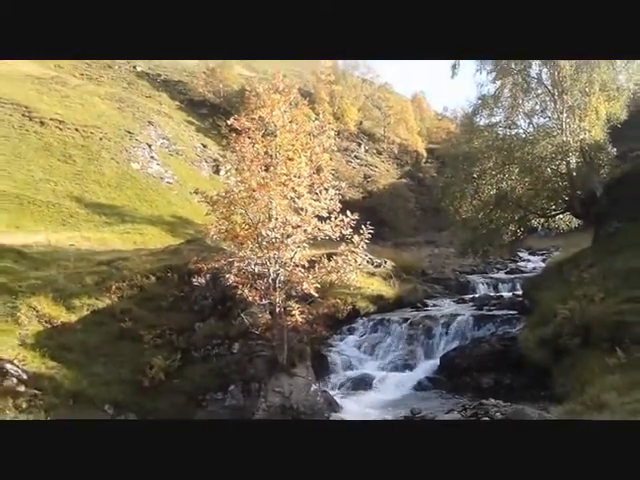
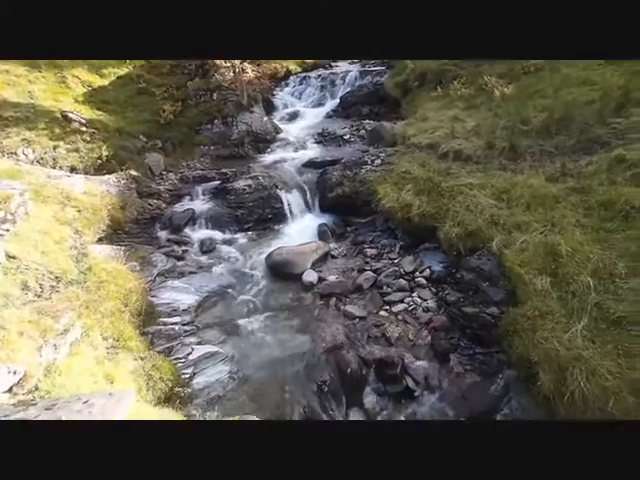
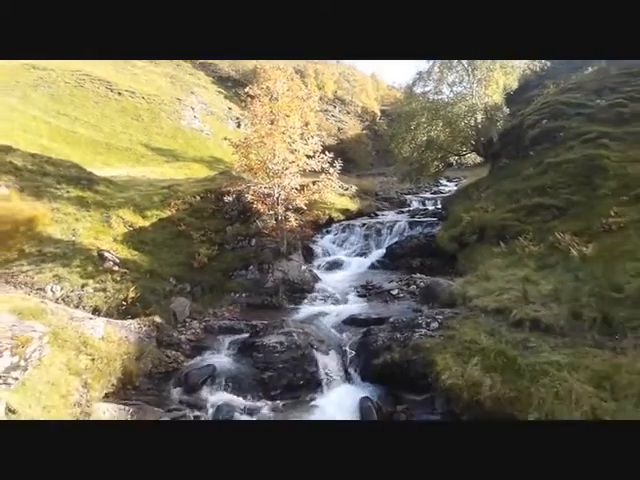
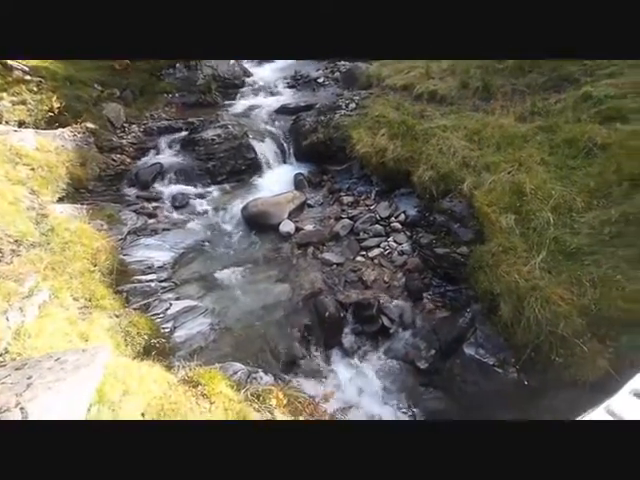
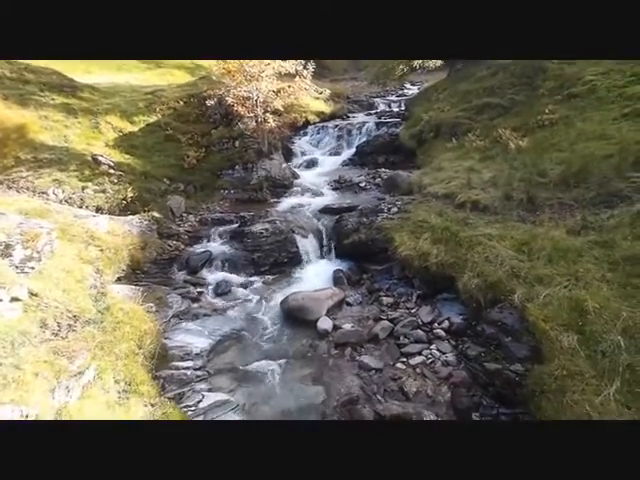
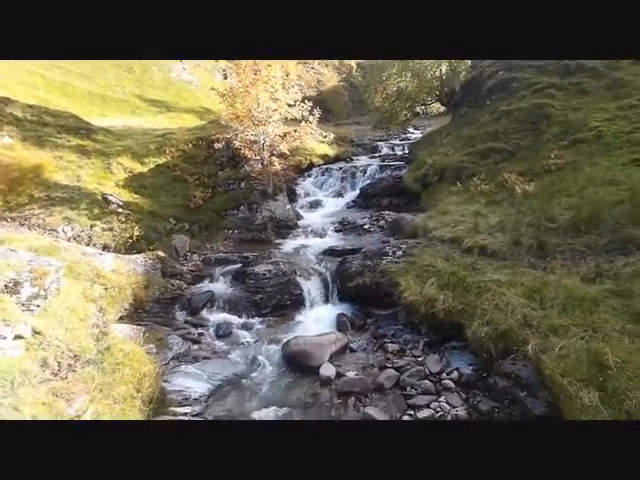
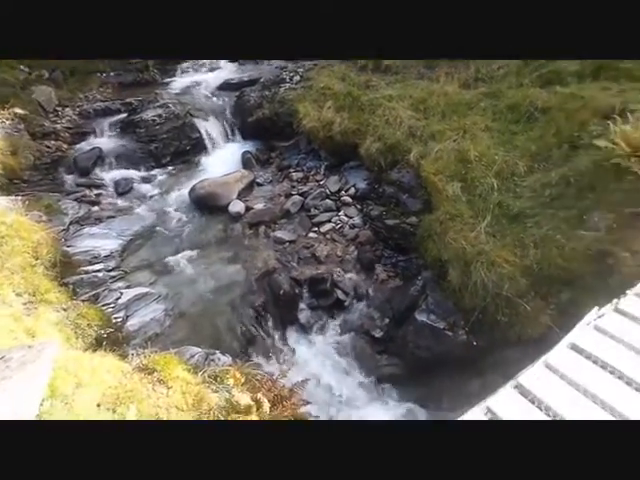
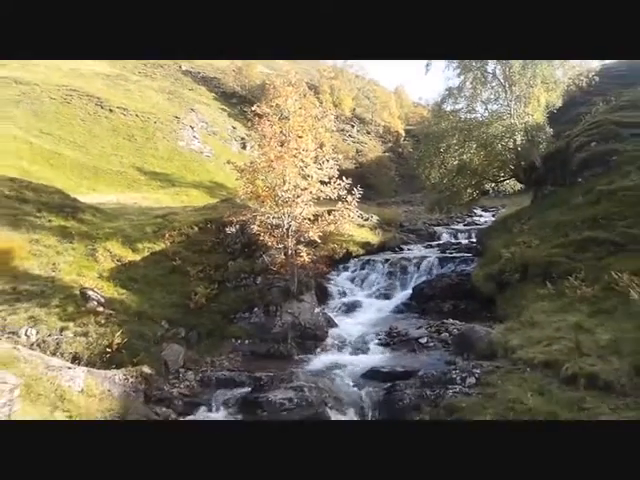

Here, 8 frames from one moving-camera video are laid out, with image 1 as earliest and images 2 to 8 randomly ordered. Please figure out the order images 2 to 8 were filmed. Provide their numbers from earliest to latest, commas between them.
8, 3, 6, 5, 2, 4, 7
